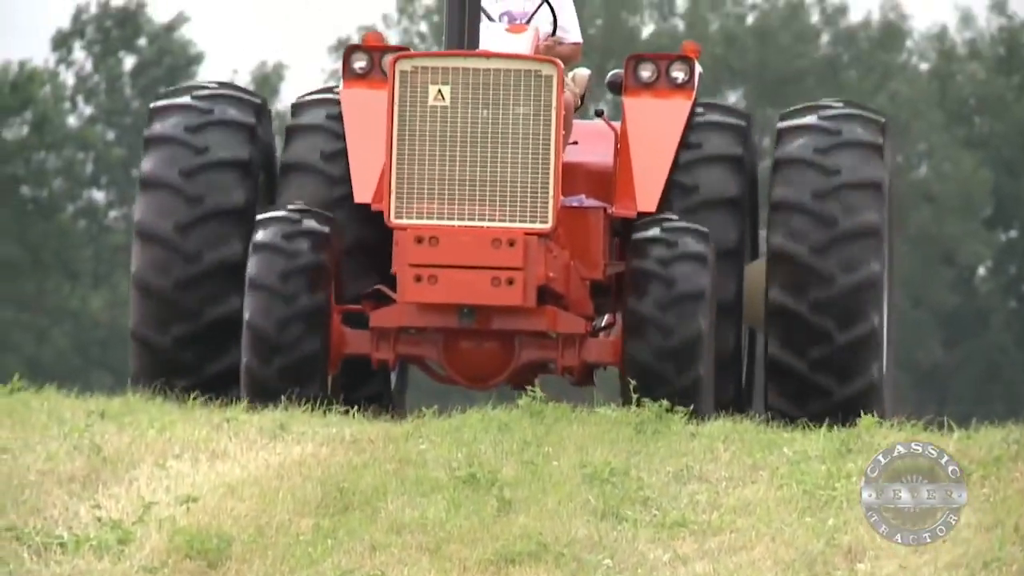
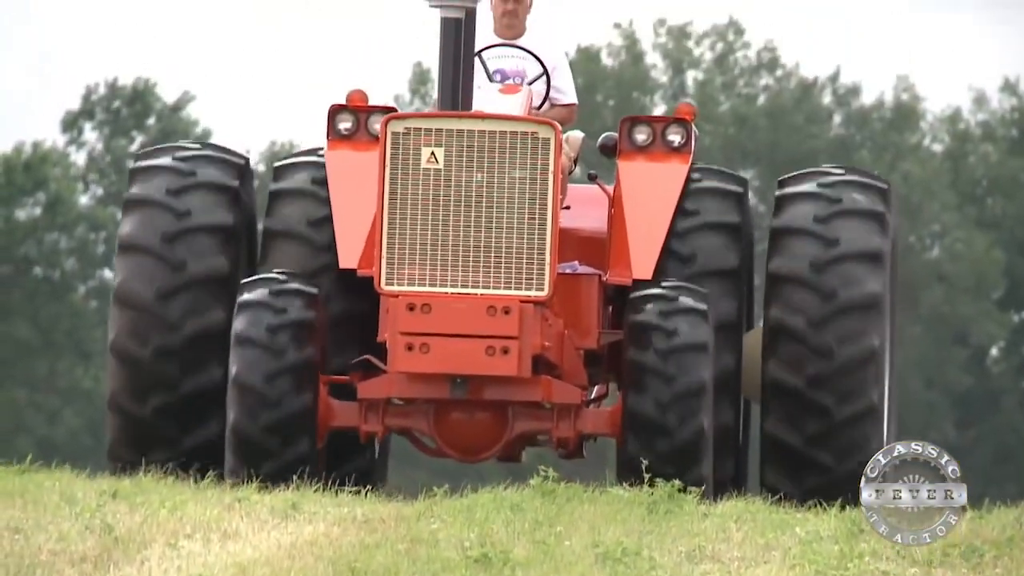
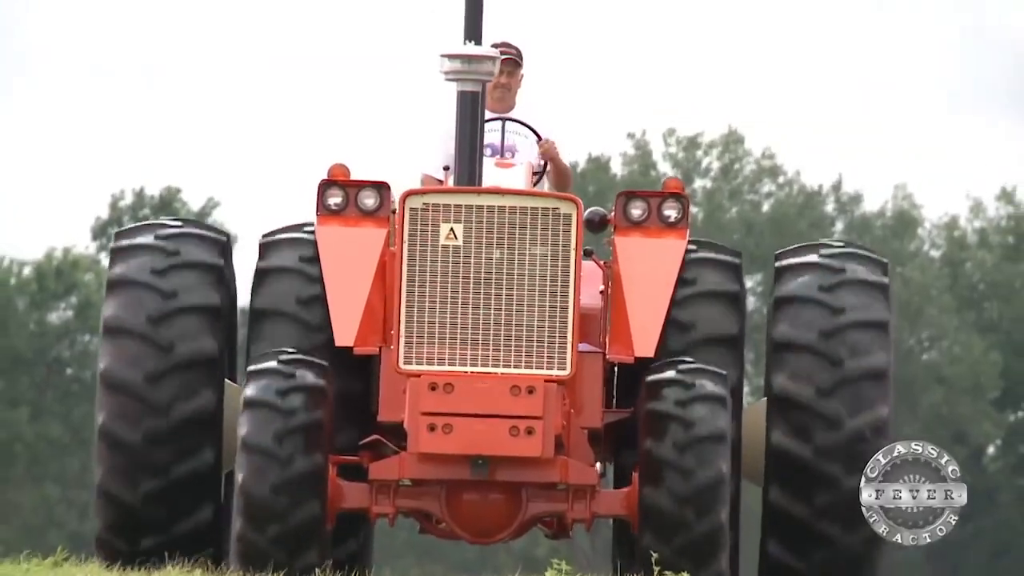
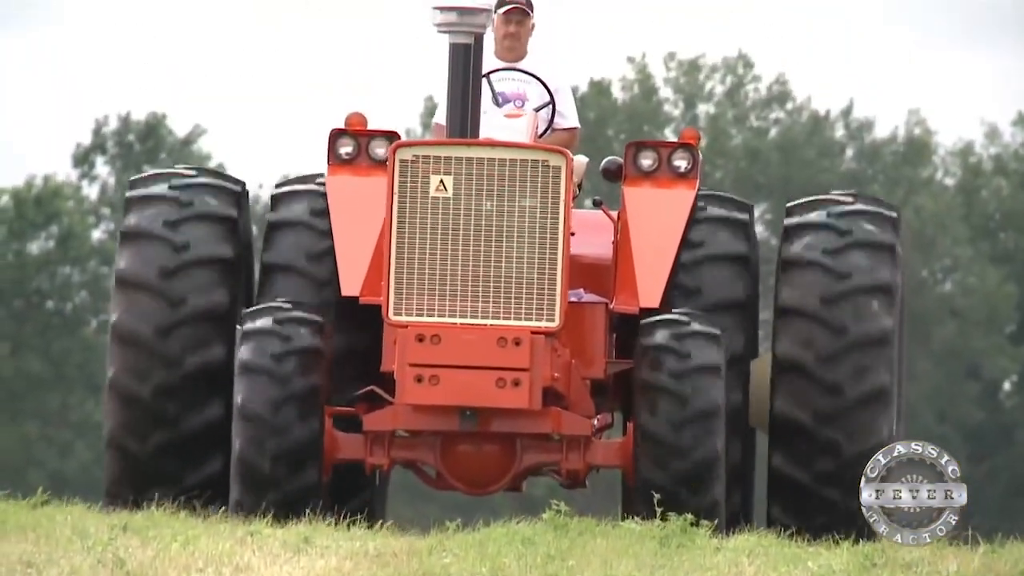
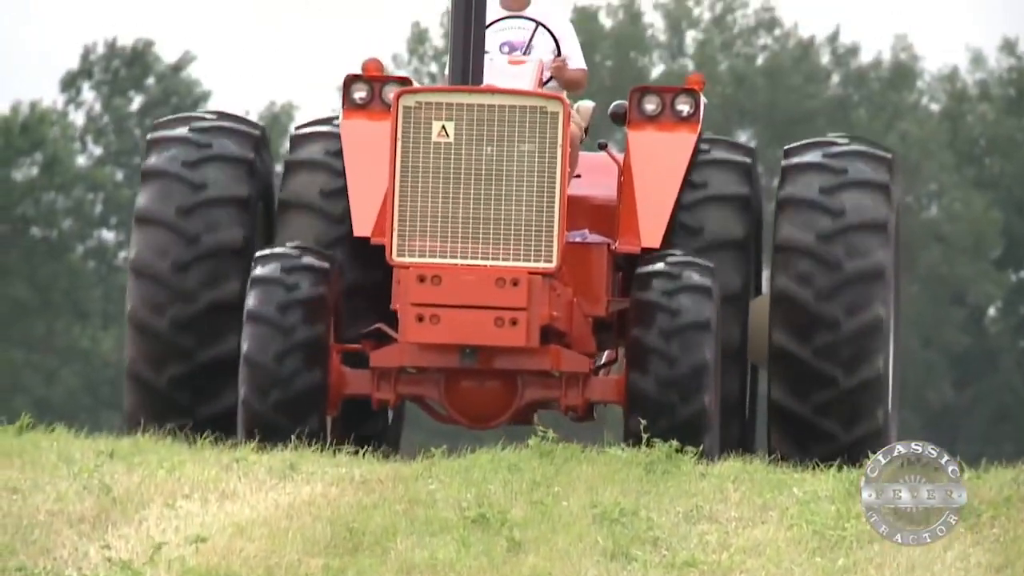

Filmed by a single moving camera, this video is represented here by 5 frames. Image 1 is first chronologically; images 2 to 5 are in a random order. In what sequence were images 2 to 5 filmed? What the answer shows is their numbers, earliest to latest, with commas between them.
5, 2, 4, 3
